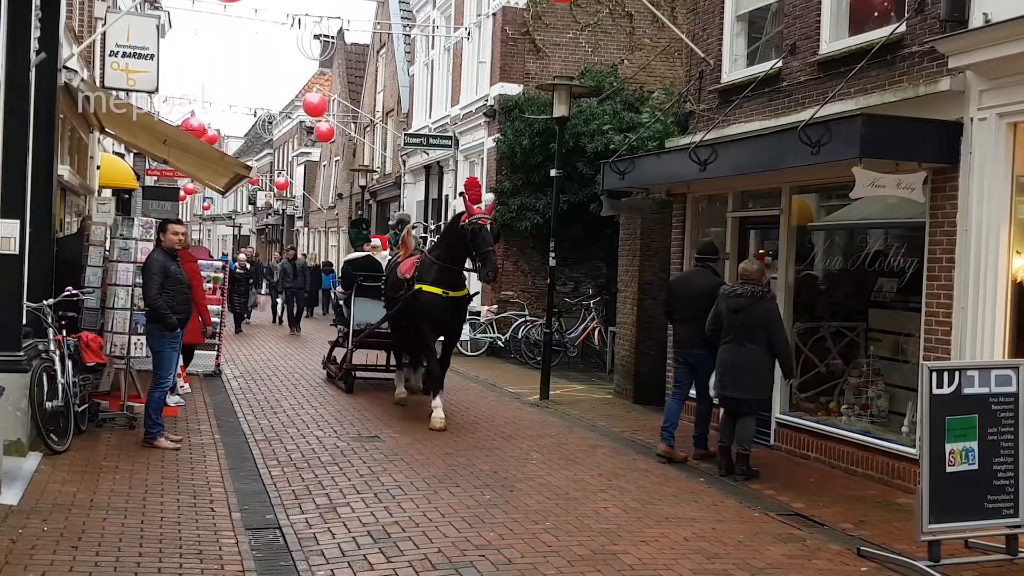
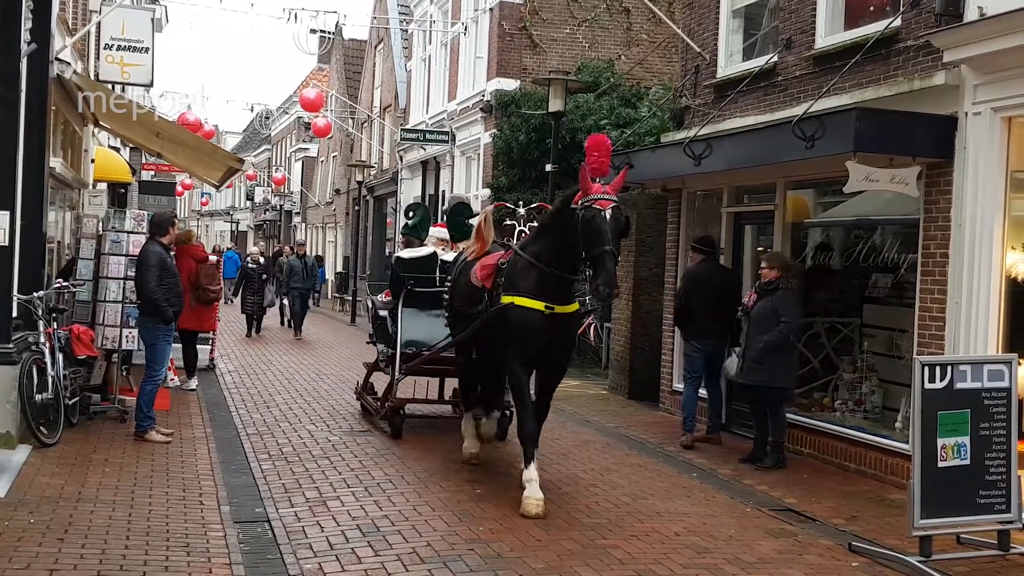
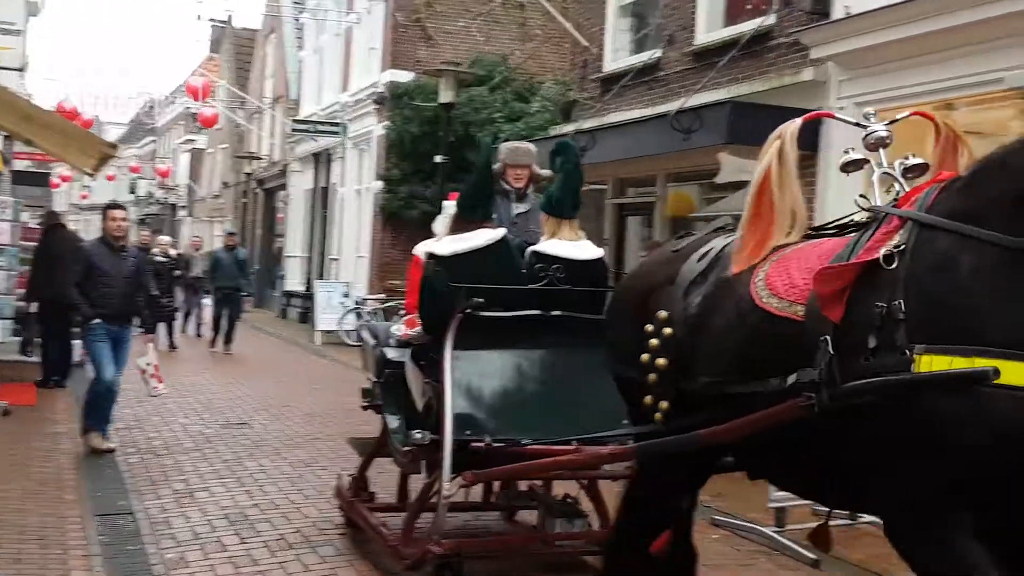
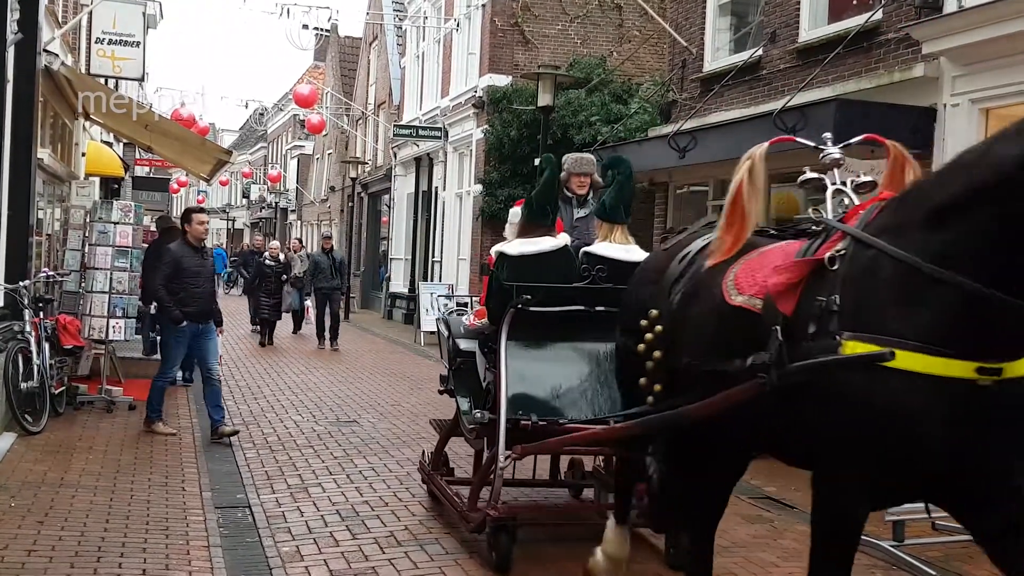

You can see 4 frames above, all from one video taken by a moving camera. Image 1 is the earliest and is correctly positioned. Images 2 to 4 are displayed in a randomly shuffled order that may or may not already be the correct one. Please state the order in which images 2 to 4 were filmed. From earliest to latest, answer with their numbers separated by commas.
2, 4, 3
